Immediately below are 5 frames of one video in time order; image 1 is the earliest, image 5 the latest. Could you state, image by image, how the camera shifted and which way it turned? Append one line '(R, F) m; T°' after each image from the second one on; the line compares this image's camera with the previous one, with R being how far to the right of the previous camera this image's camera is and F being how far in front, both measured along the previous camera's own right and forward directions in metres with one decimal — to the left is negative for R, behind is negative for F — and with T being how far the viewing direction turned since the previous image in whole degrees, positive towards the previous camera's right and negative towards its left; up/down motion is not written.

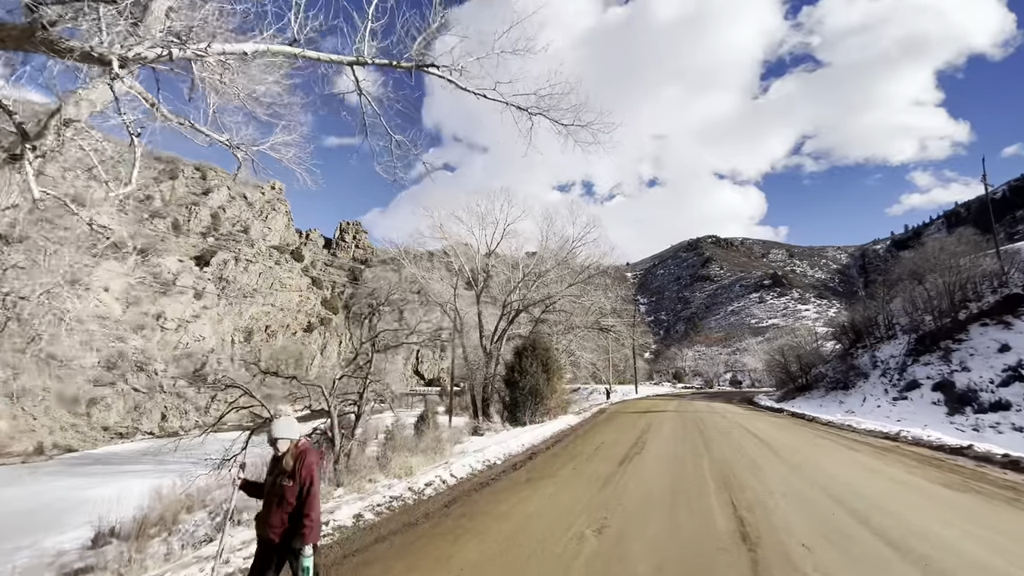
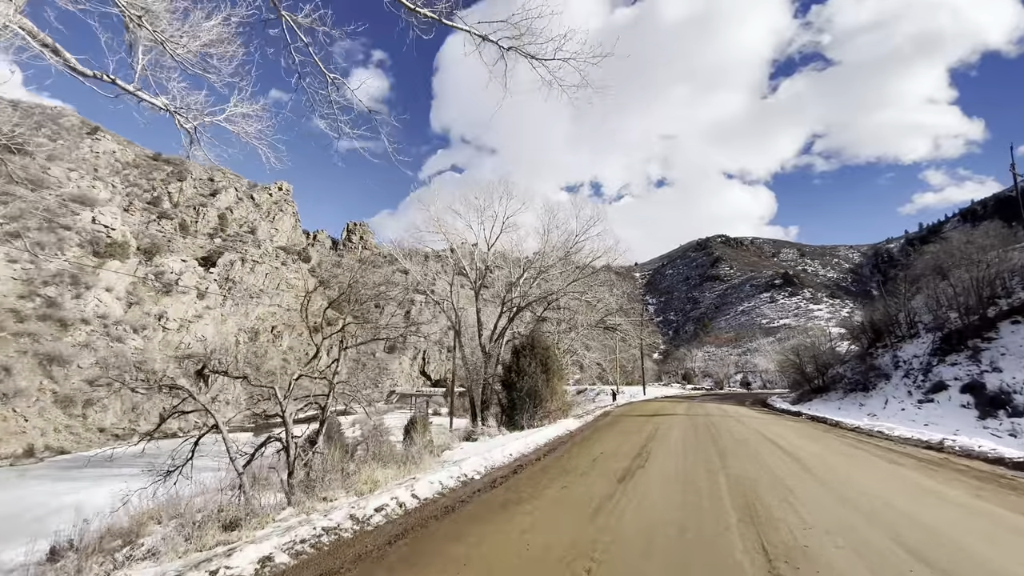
(+0.3, +1.0) m; -1°
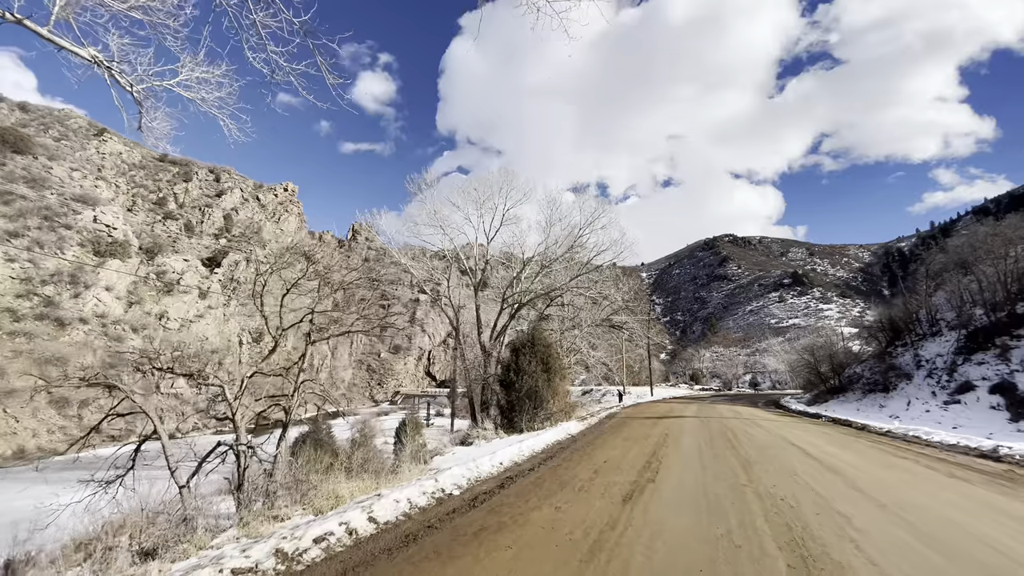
(+0.2, +0.9) m; -1°
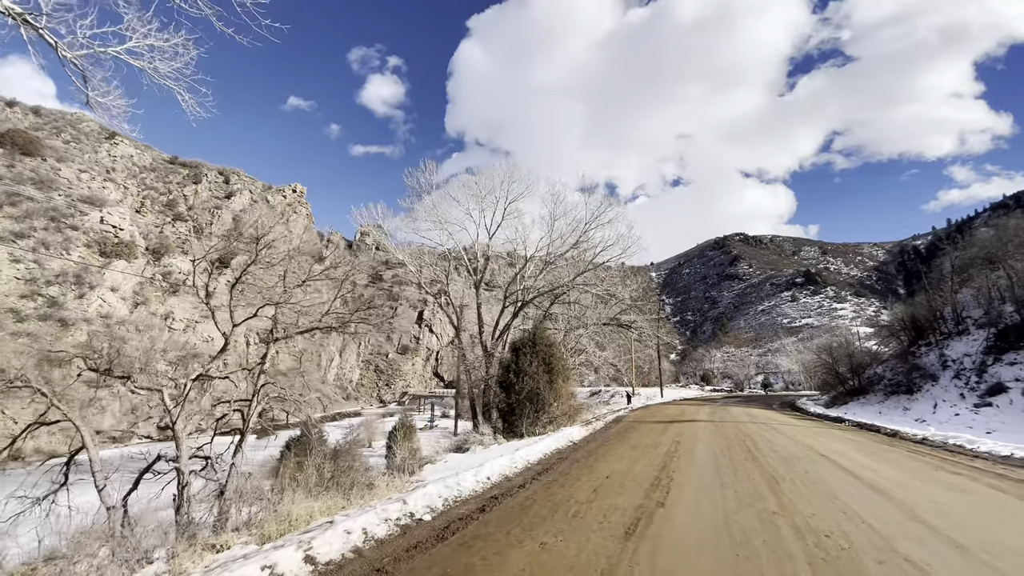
(+0.2, +0.8) m; -1°
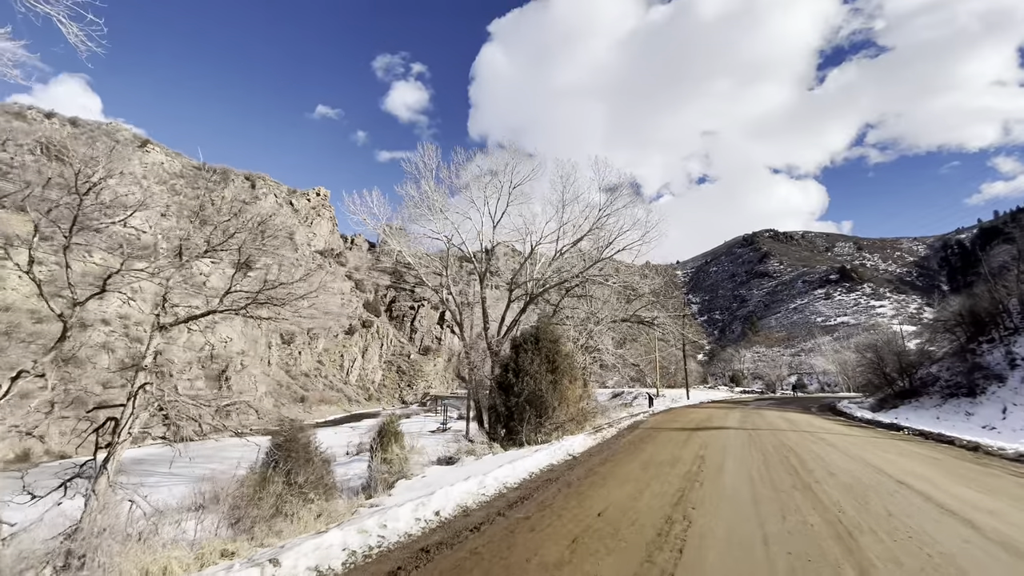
(+0.6, +1.4) m; -3°
